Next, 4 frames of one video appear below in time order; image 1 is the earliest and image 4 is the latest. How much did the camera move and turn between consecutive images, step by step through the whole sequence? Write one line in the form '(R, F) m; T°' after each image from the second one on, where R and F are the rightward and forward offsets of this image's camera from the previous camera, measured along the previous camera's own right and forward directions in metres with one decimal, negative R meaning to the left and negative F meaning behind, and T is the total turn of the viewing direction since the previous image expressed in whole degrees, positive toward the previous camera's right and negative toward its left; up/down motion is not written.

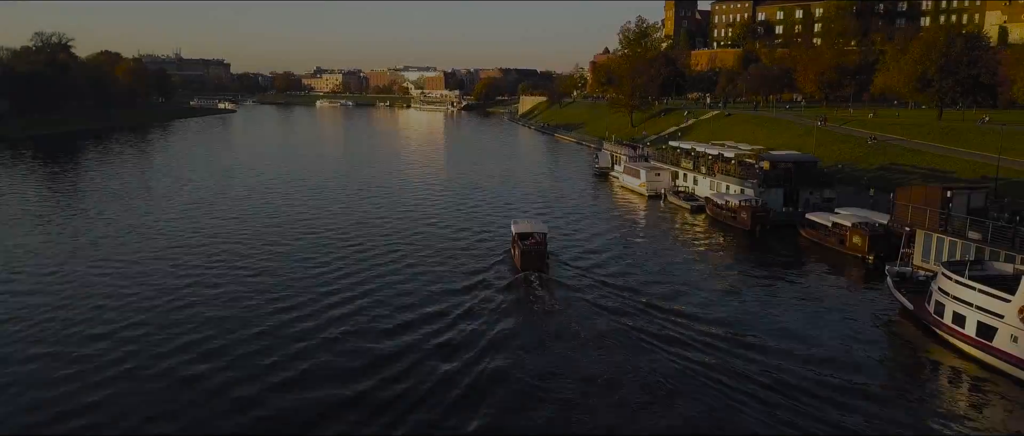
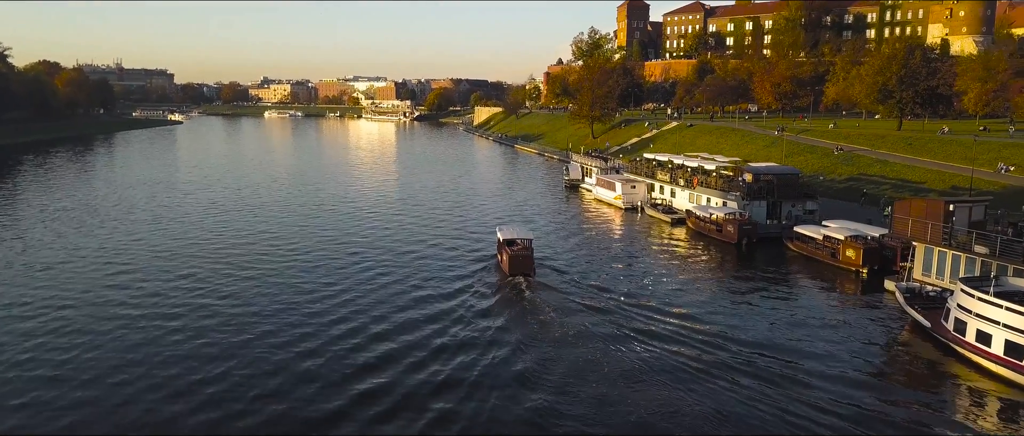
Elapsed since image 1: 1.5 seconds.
(-1.5, +1.2) m; +4°
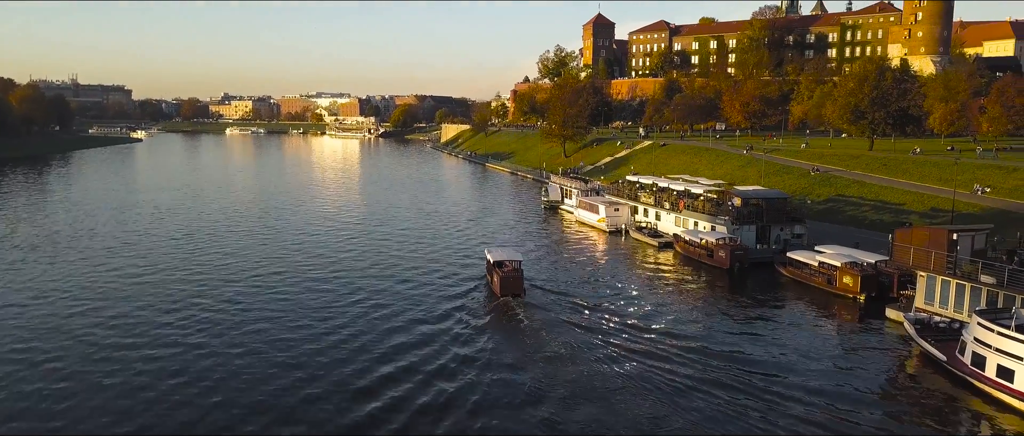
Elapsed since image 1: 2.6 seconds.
(-1.2, +0.8) m; +3°
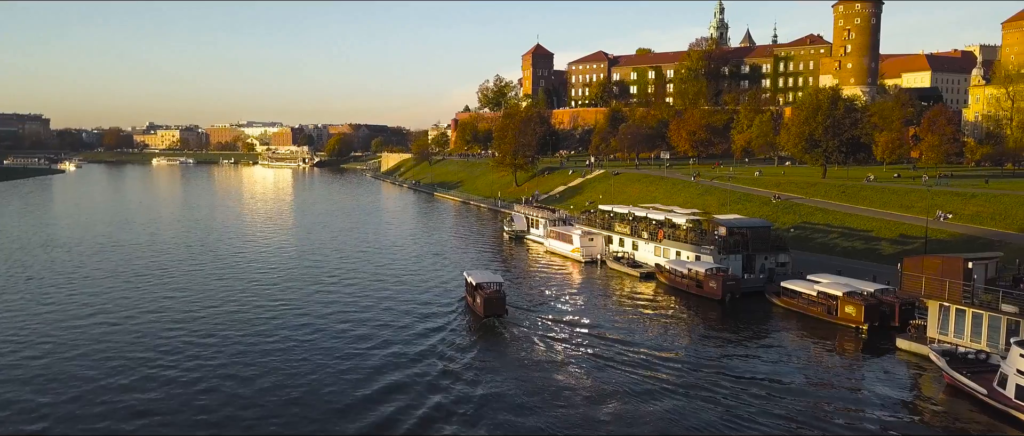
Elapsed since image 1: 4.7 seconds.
(-2.4, +1.6) m; +5°
